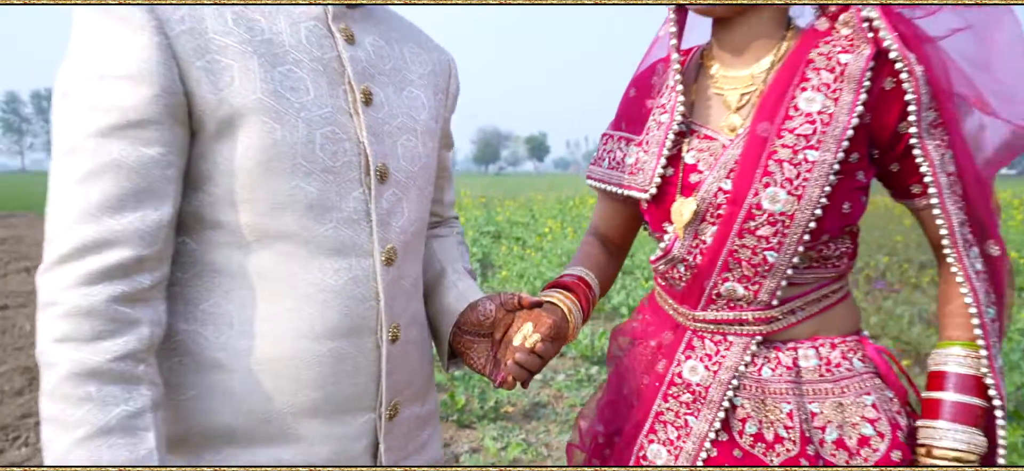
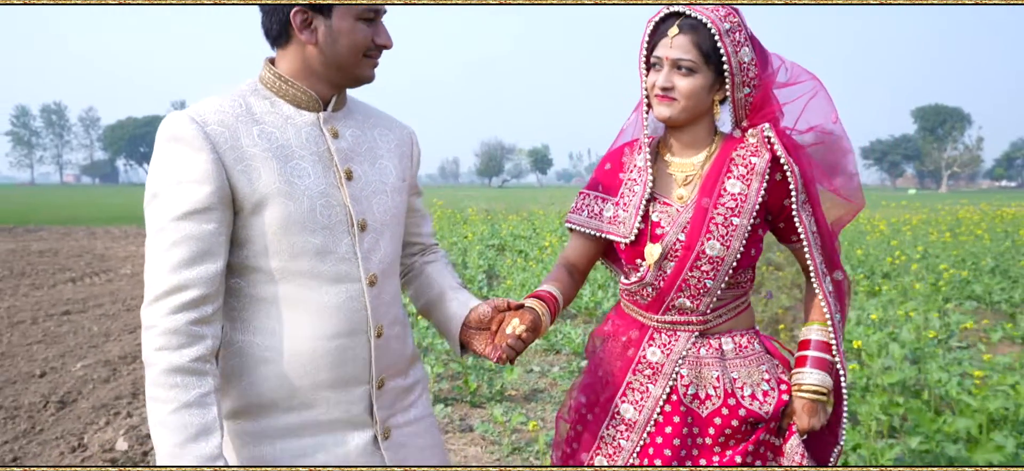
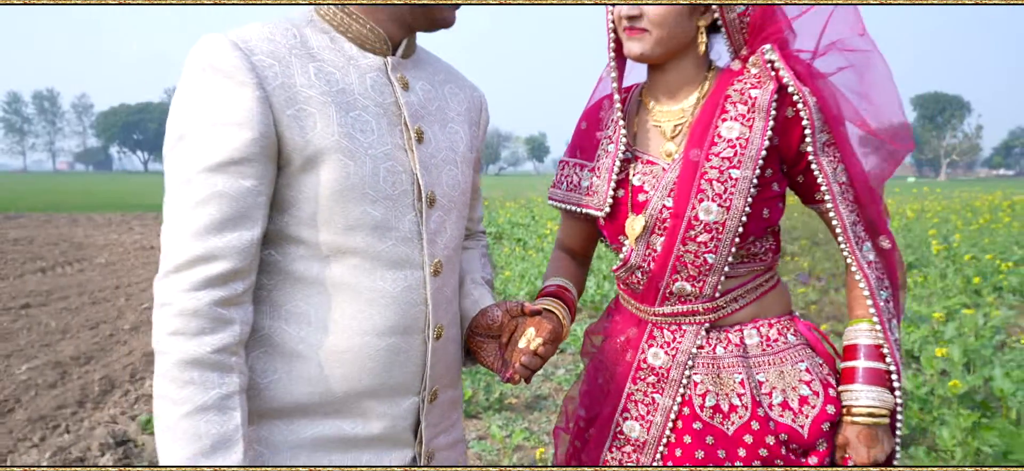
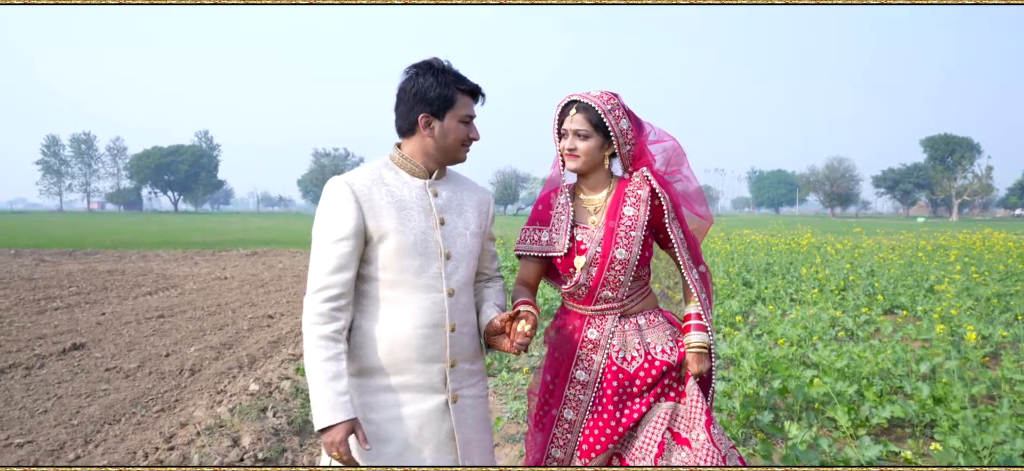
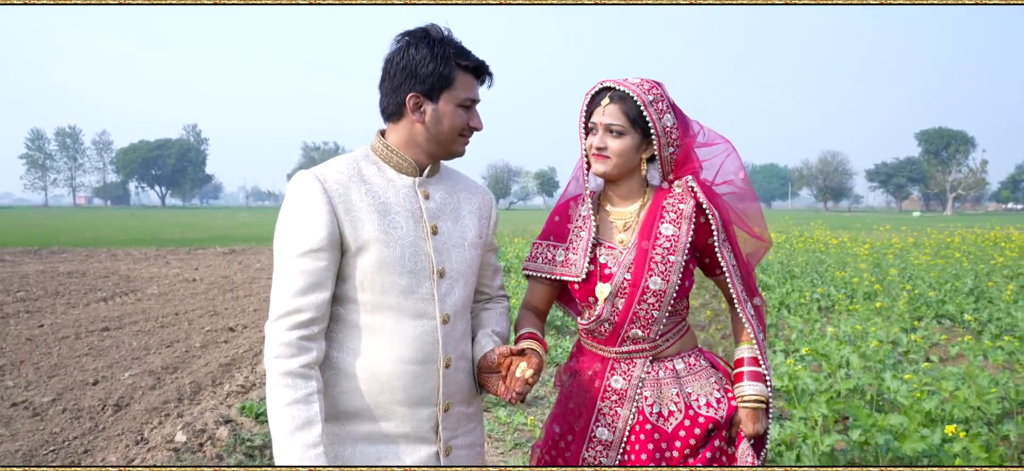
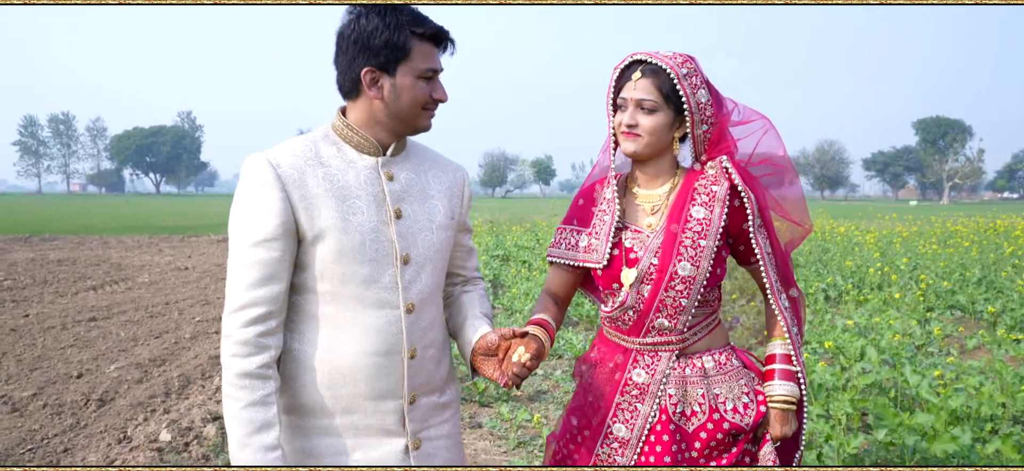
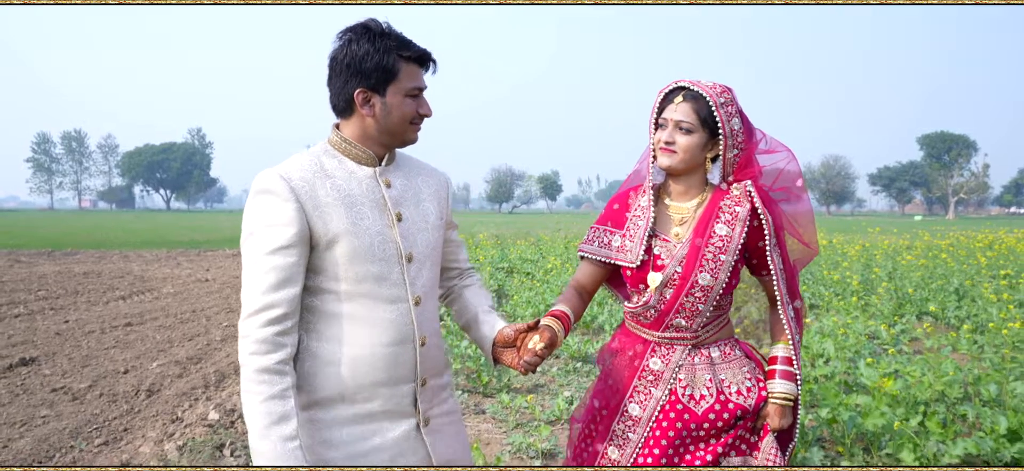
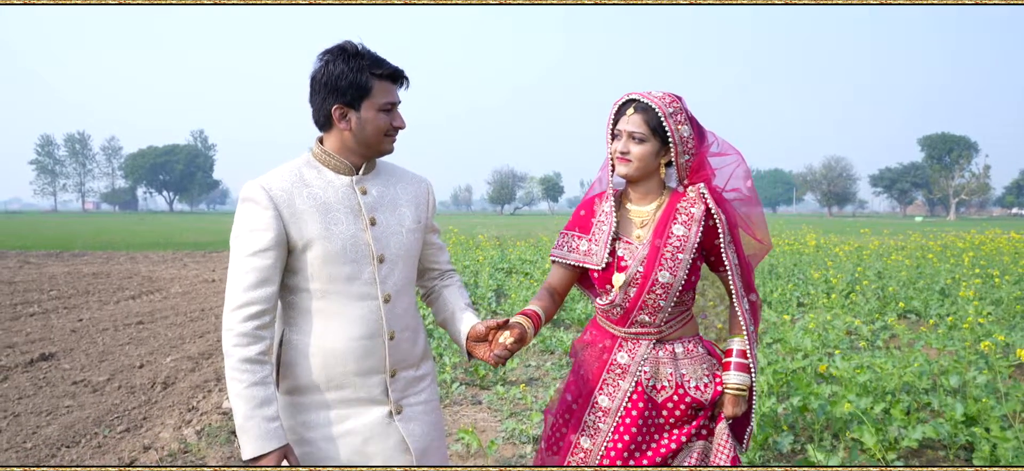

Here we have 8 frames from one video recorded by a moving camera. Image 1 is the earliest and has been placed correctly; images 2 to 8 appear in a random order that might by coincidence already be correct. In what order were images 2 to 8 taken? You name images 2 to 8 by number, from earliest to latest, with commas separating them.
3, 2, 6, 5, 7, 8, 4
